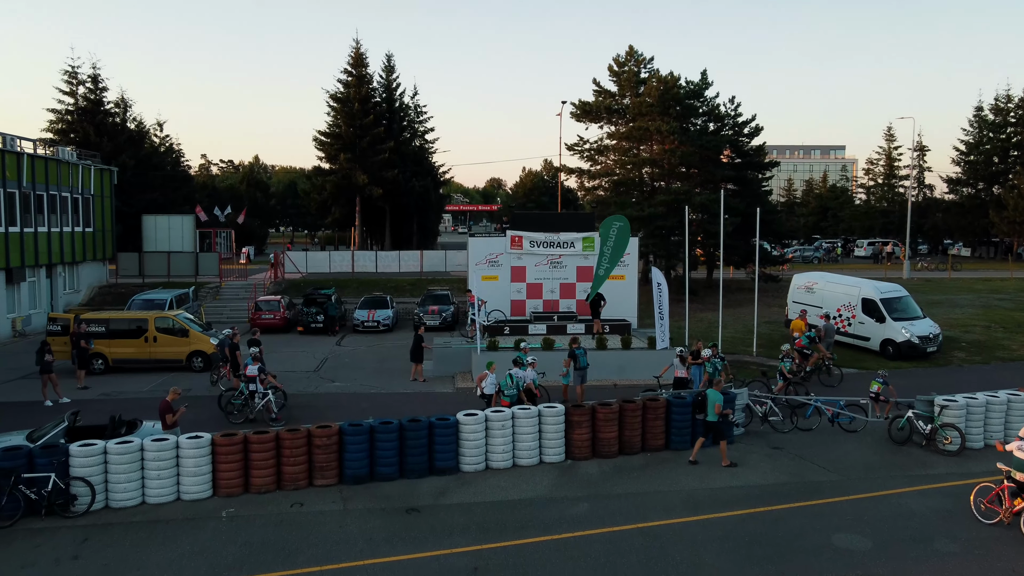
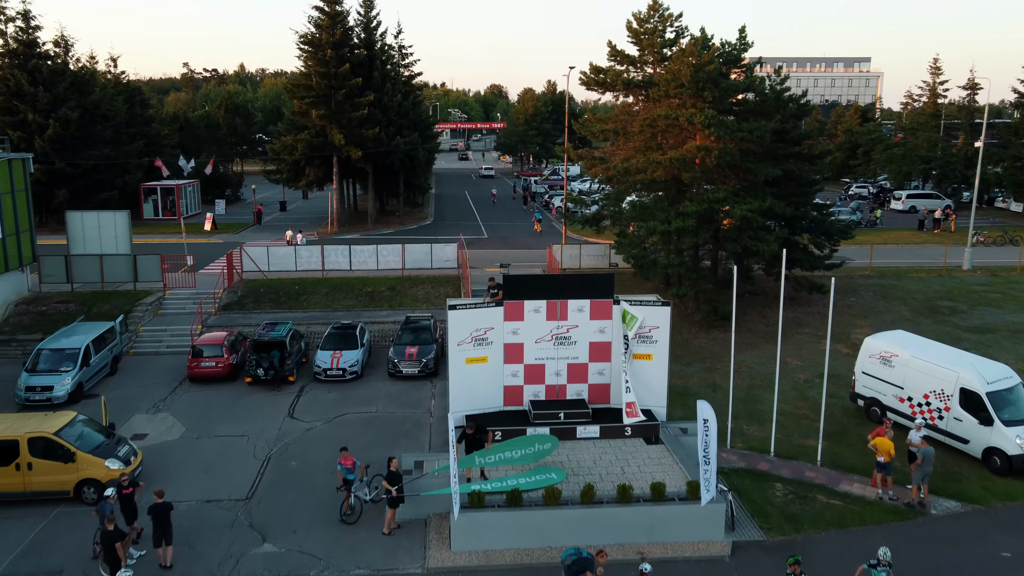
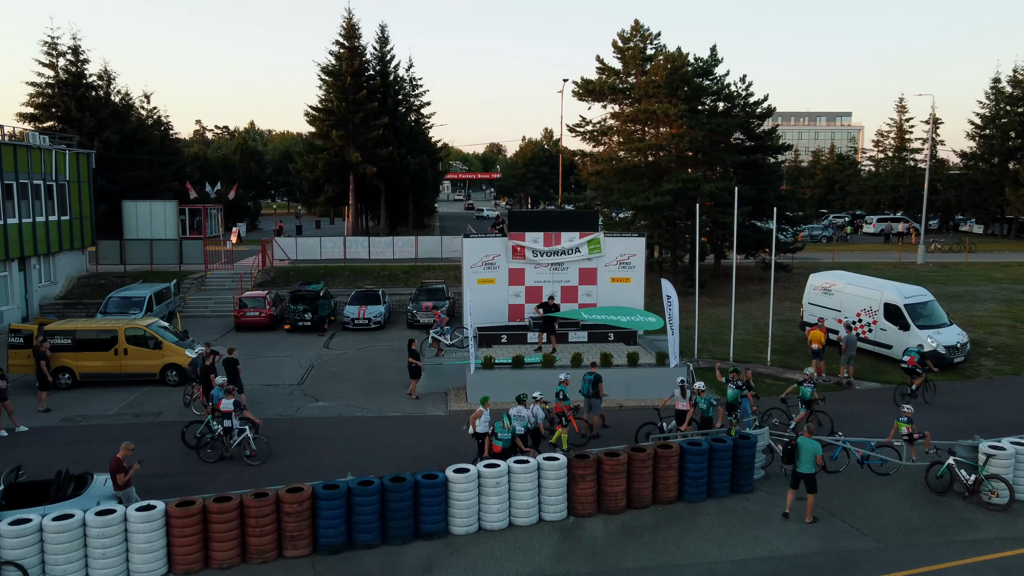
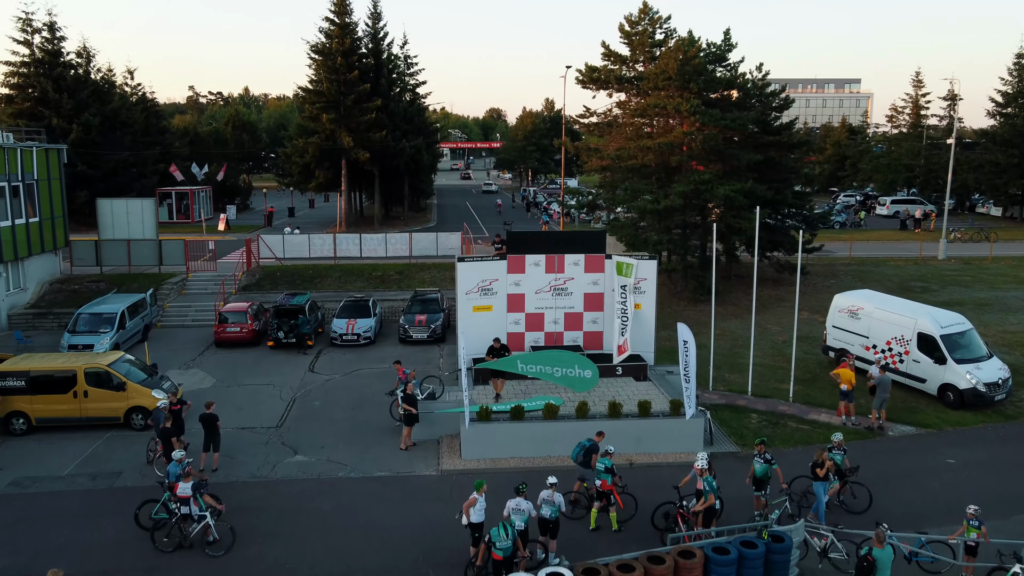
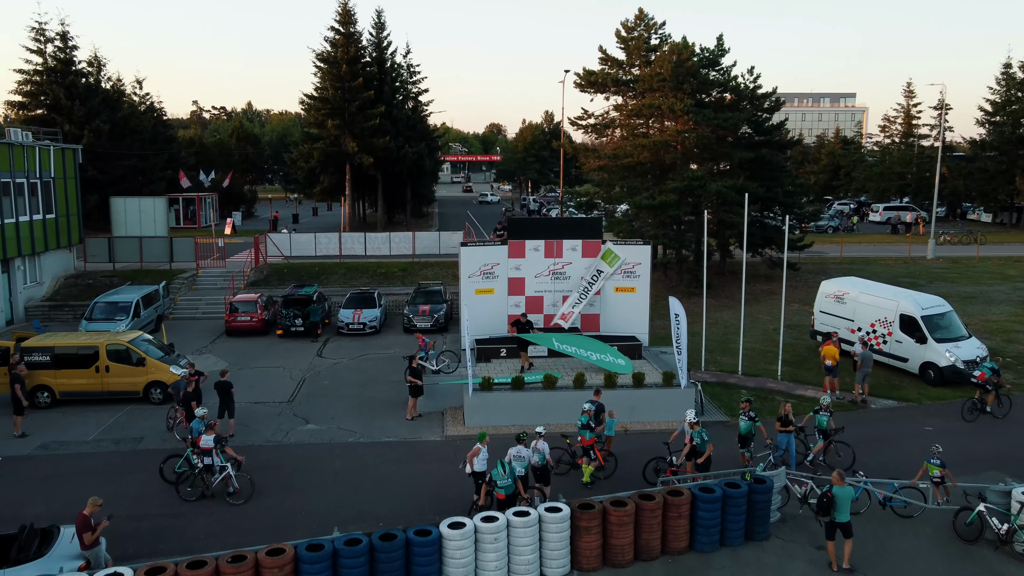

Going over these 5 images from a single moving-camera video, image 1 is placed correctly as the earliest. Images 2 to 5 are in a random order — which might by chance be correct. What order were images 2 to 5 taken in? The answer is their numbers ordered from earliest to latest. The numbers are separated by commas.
3, 5, 4, 2
